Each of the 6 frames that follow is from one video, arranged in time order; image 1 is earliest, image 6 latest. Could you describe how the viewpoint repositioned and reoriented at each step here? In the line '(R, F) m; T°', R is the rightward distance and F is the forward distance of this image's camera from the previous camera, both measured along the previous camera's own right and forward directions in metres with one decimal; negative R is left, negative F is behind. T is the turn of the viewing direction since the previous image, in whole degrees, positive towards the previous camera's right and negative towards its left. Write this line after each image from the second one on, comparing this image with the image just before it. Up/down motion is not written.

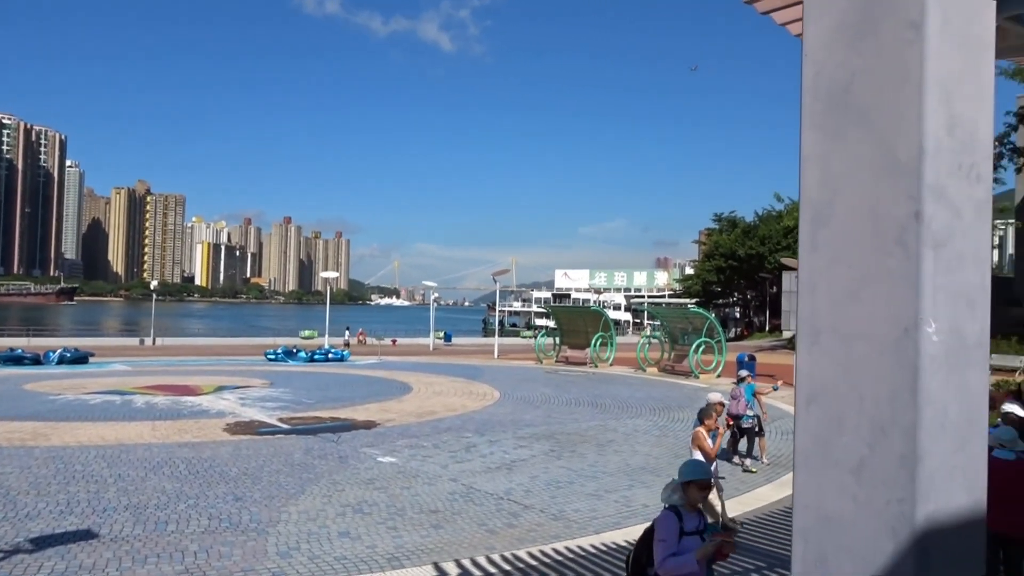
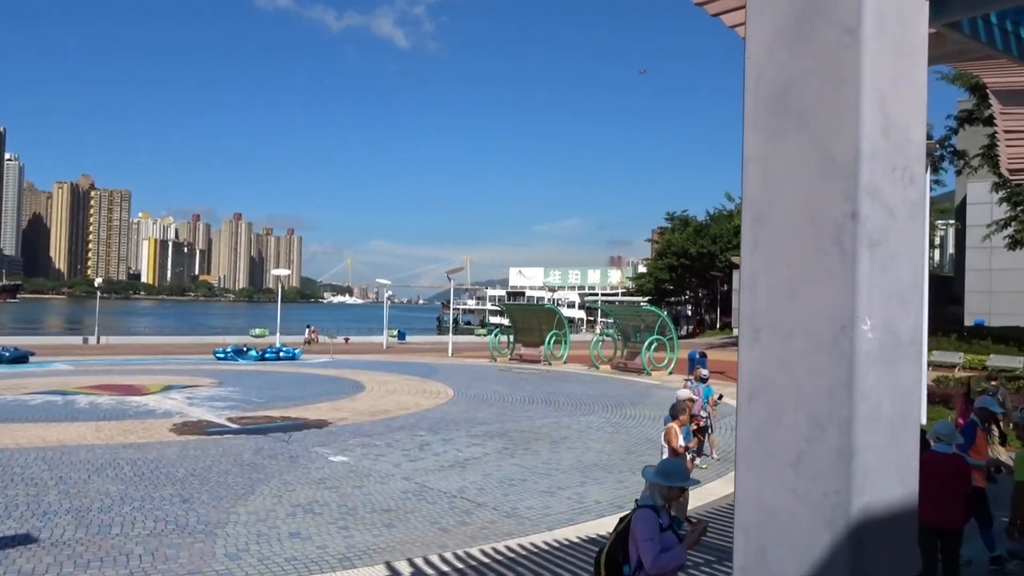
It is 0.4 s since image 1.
(0.0, 0.0) m; +3°
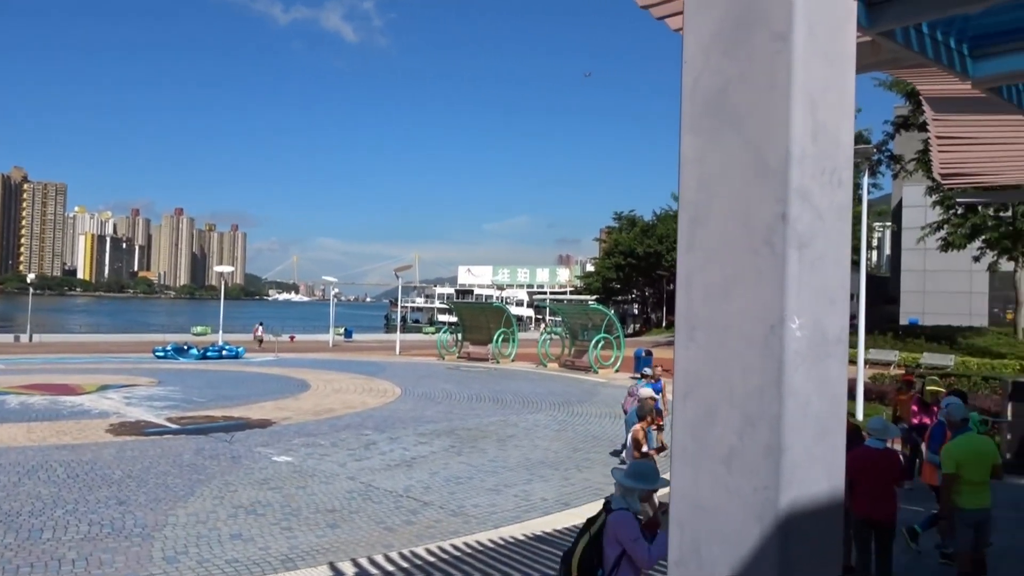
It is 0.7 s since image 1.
(0.0, 0.0) m; +4°
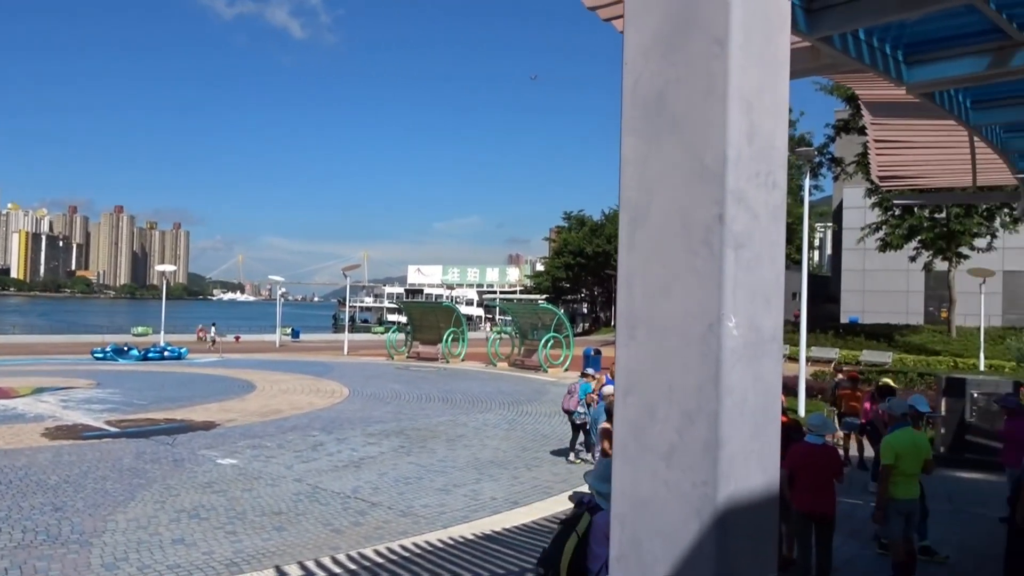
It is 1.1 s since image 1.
(0.0, 0.0) m; +3°
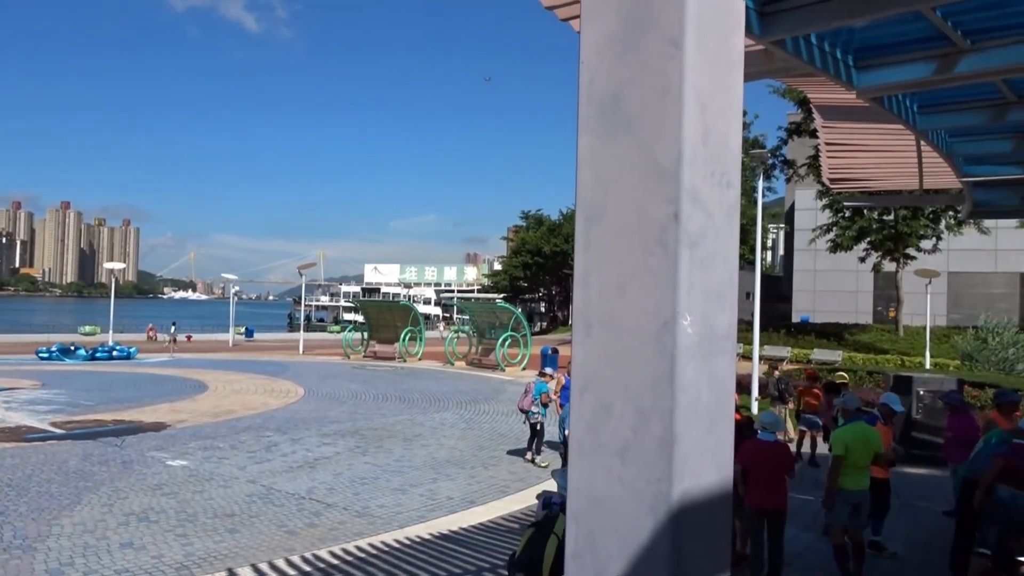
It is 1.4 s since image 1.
(0.0, 0.0) m; +3°
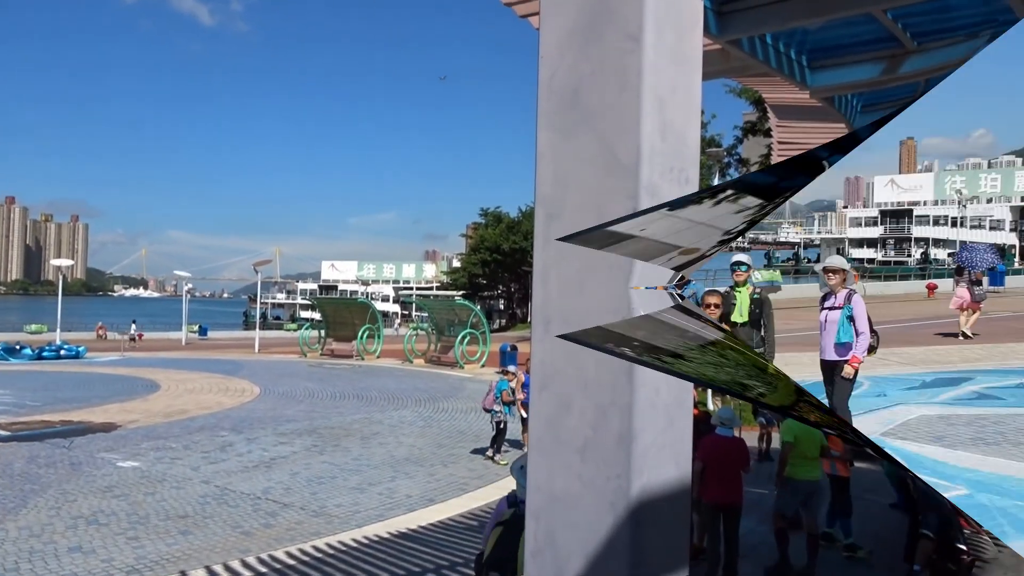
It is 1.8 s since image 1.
(+2.2, +0.9) m; -13°
